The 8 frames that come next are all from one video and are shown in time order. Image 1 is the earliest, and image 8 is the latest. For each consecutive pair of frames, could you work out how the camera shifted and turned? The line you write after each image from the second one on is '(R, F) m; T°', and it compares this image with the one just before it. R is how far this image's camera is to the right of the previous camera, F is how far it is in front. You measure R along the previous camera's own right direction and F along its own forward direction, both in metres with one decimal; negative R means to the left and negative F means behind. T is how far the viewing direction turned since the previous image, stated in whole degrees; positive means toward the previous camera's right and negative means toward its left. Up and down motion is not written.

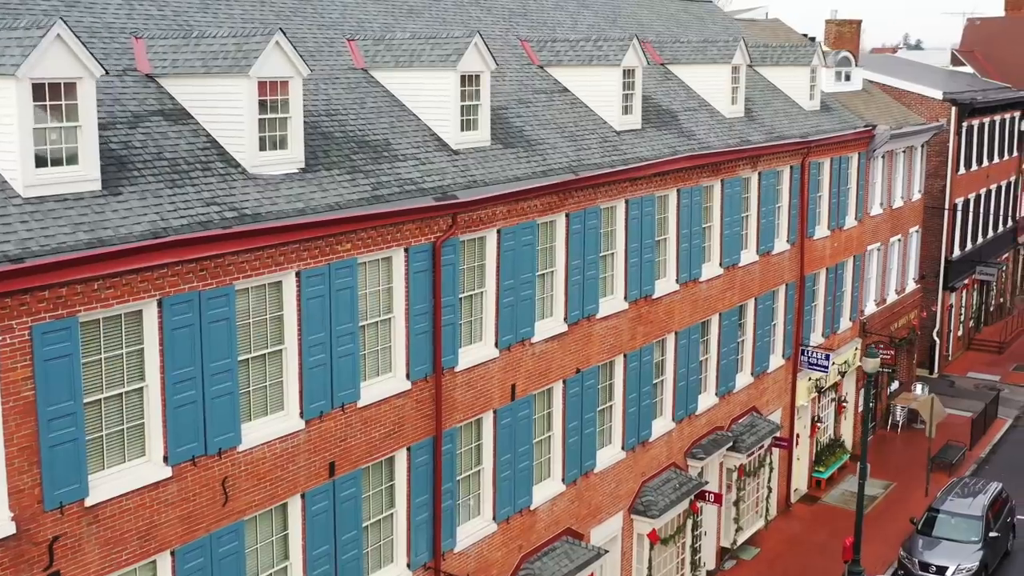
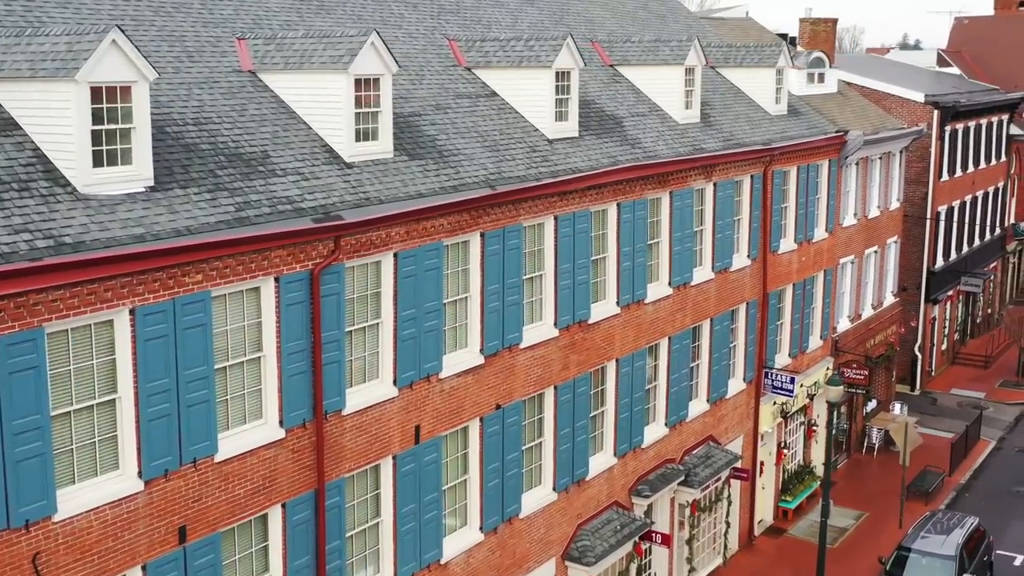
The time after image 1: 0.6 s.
(+1.4, +2.1) m; 0°
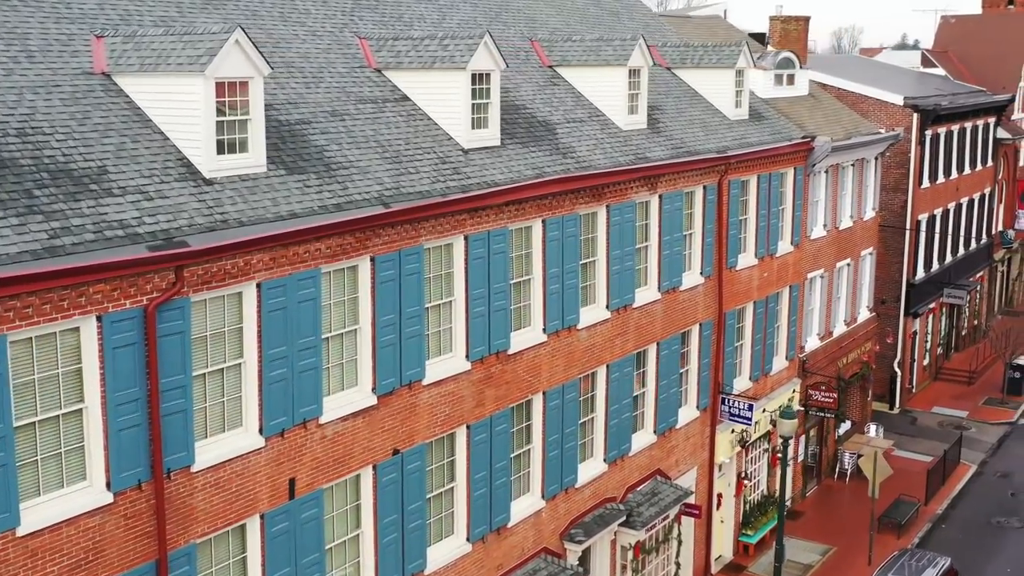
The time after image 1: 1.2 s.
(+1.4, +2.1) m; 0°
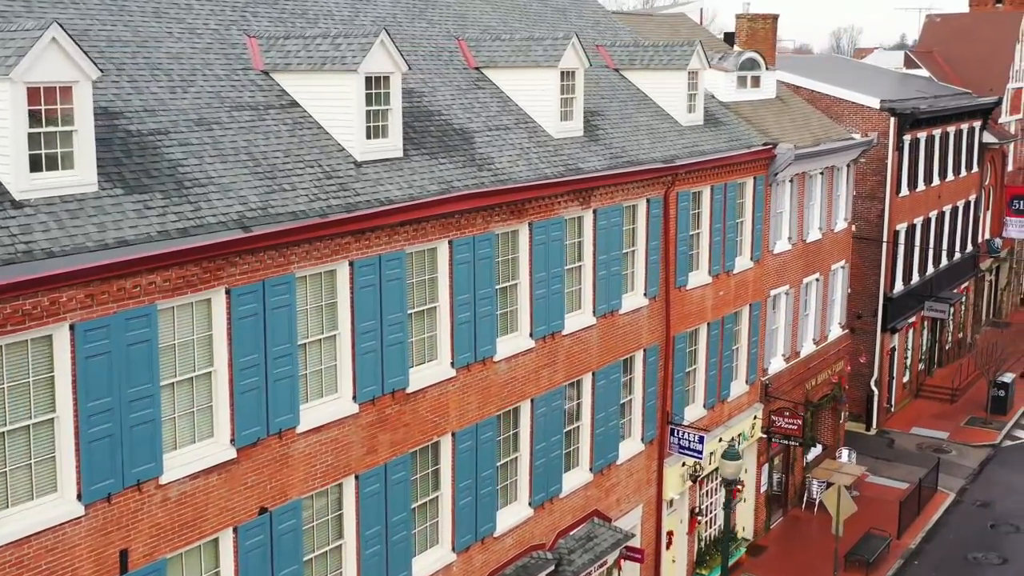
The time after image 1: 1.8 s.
(+1.5, +2.1) m; 0°
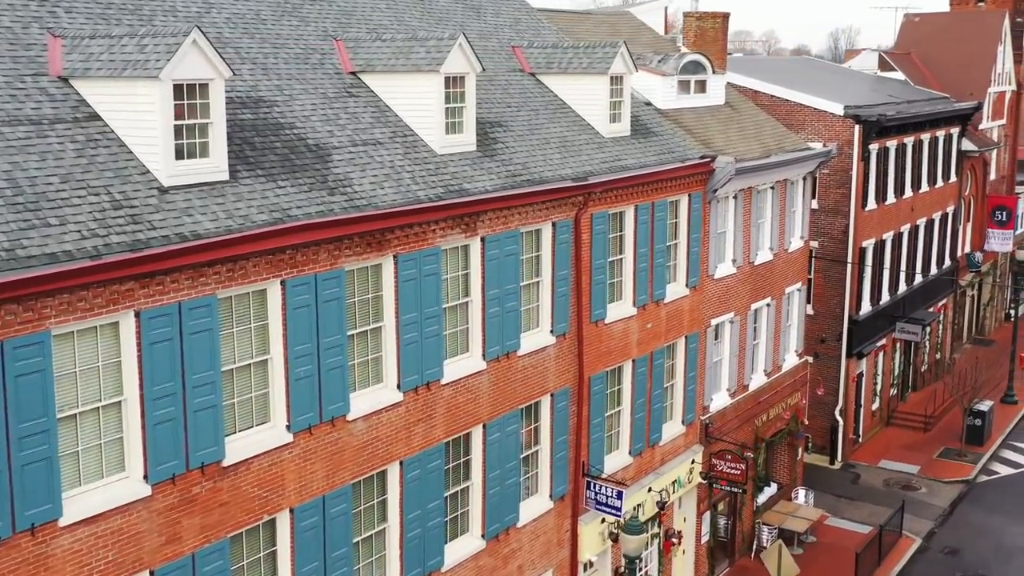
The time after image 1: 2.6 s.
(+1.9, +2.8) m; 0°
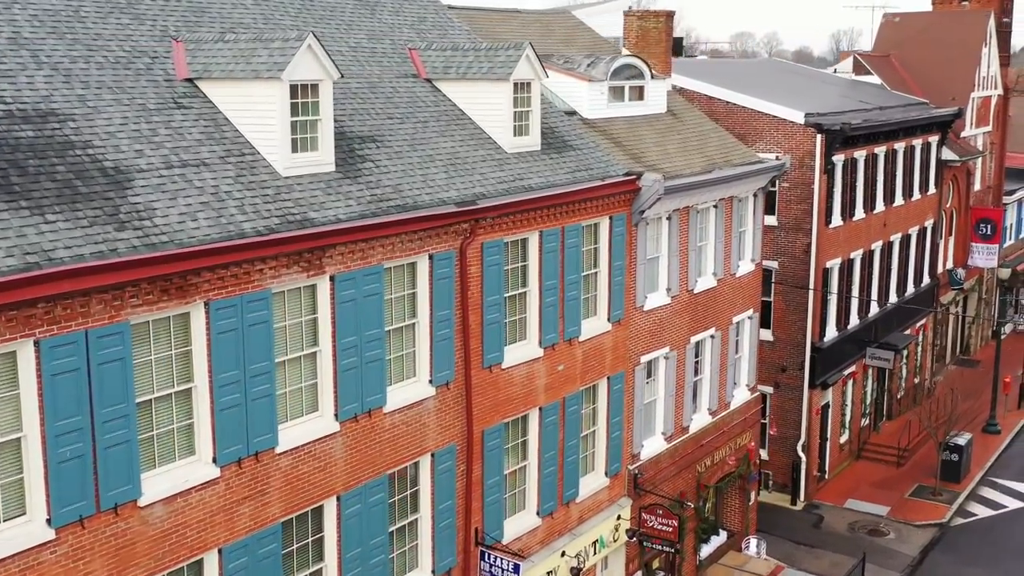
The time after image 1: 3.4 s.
(+1.9, +2.8) m; 0°
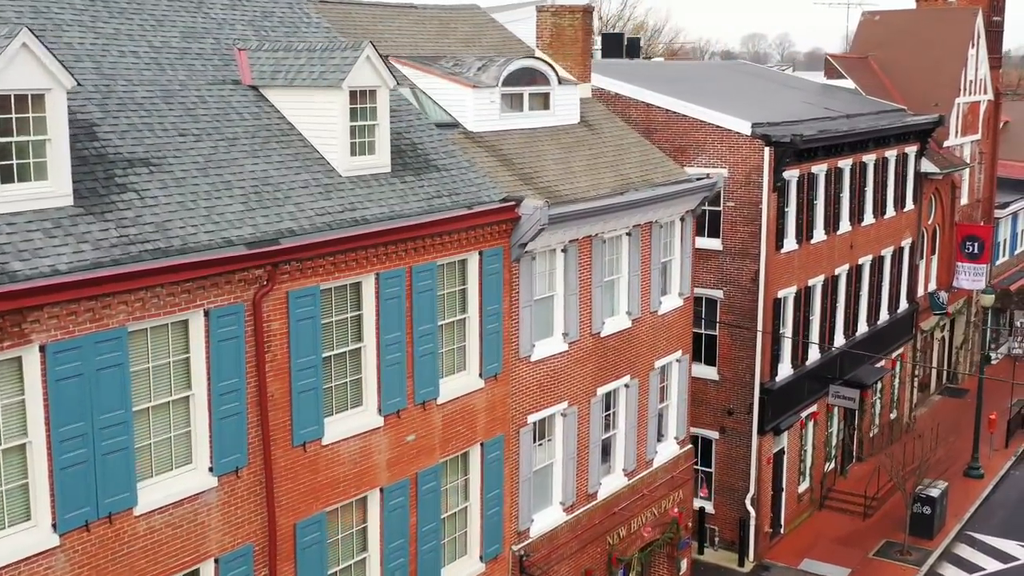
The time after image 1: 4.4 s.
(+2.4, +3.6) m; -1°
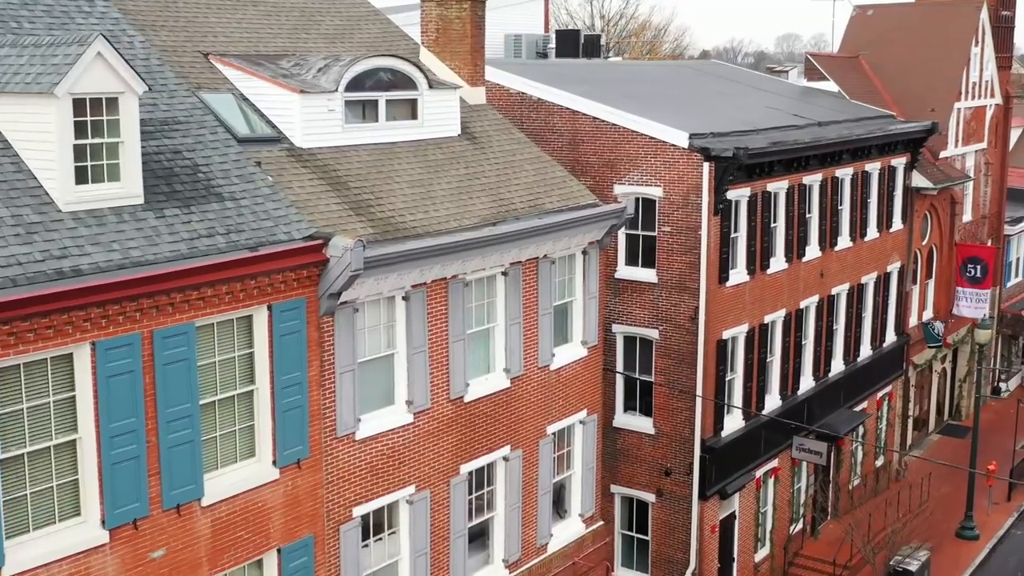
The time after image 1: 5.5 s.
(+2.7, +4.0) m; -2°
